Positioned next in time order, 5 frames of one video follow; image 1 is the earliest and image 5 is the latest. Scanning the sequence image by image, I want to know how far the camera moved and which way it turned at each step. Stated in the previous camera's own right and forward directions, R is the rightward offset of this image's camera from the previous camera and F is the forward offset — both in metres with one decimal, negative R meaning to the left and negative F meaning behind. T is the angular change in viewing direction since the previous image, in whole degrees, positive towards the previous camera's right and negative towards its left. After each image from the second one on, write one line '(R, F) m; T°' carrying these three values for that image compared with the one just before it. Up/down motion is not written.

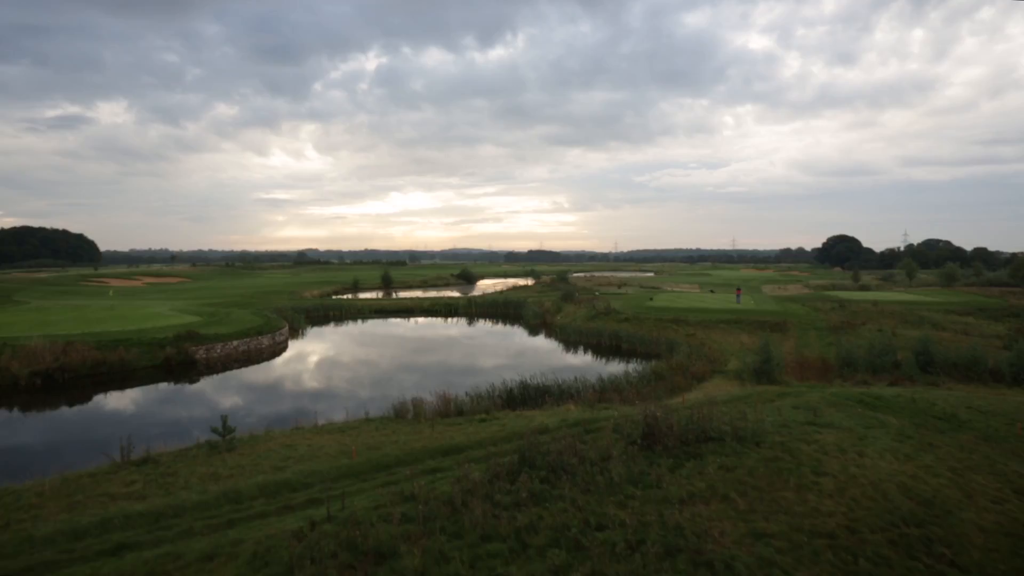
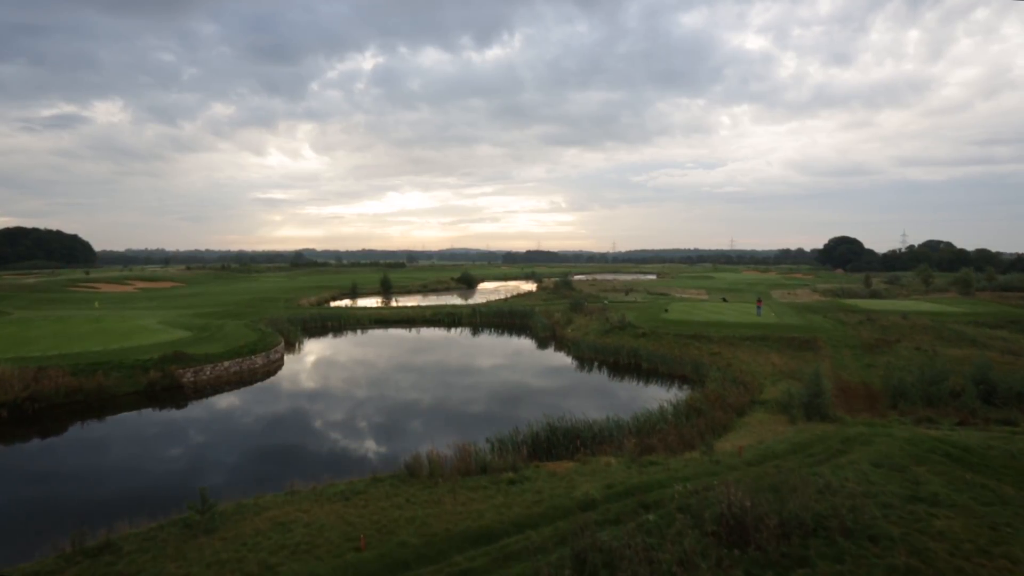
(-0.6, +1.5) m; 0°
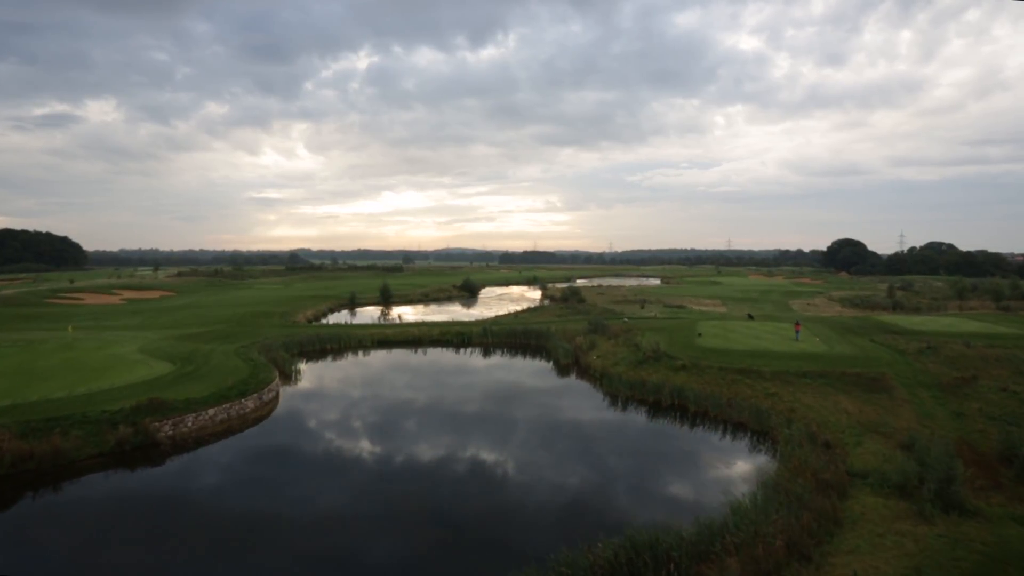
(-1.2, +2.7) m; 0°
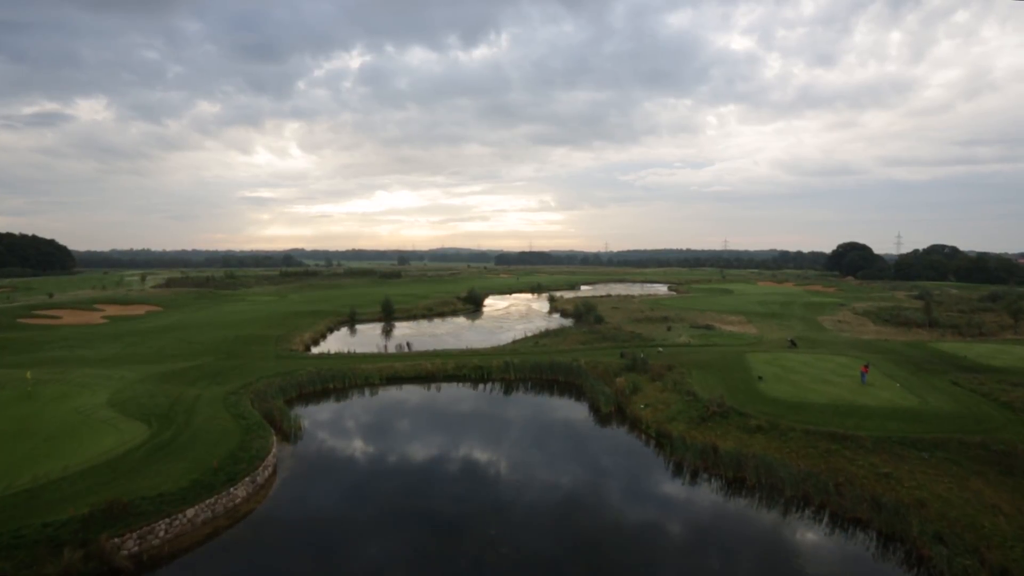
(-1.7, +3.6) m; +1°
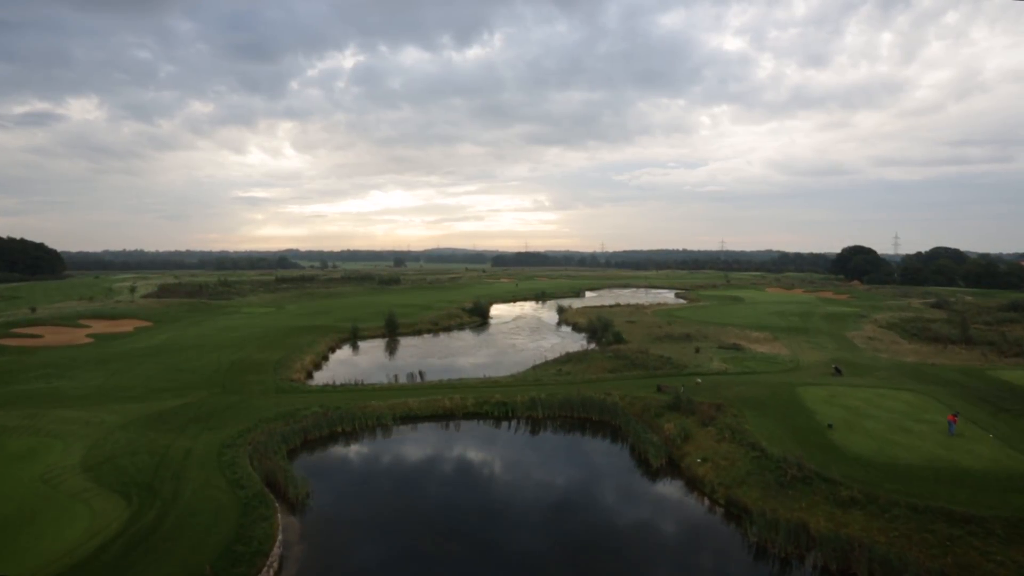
(-1.6, +2.9) m; +1°
